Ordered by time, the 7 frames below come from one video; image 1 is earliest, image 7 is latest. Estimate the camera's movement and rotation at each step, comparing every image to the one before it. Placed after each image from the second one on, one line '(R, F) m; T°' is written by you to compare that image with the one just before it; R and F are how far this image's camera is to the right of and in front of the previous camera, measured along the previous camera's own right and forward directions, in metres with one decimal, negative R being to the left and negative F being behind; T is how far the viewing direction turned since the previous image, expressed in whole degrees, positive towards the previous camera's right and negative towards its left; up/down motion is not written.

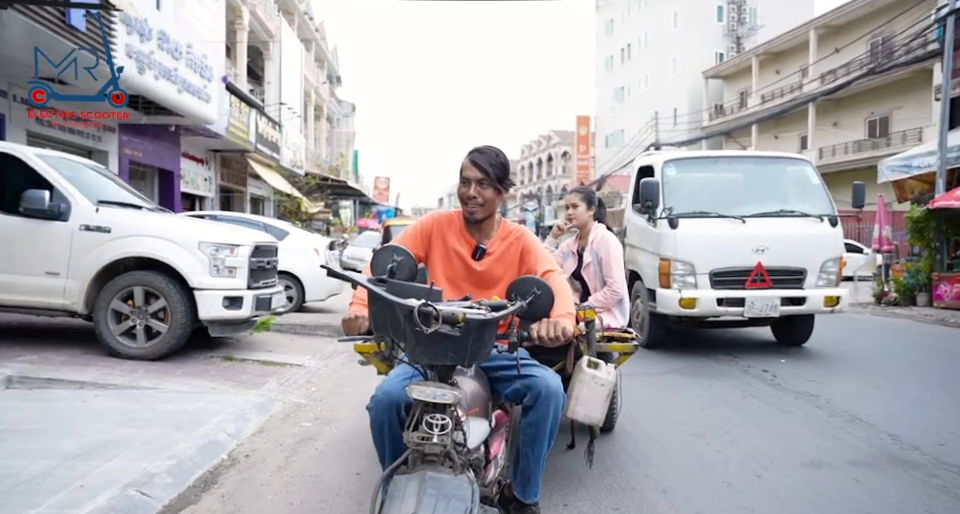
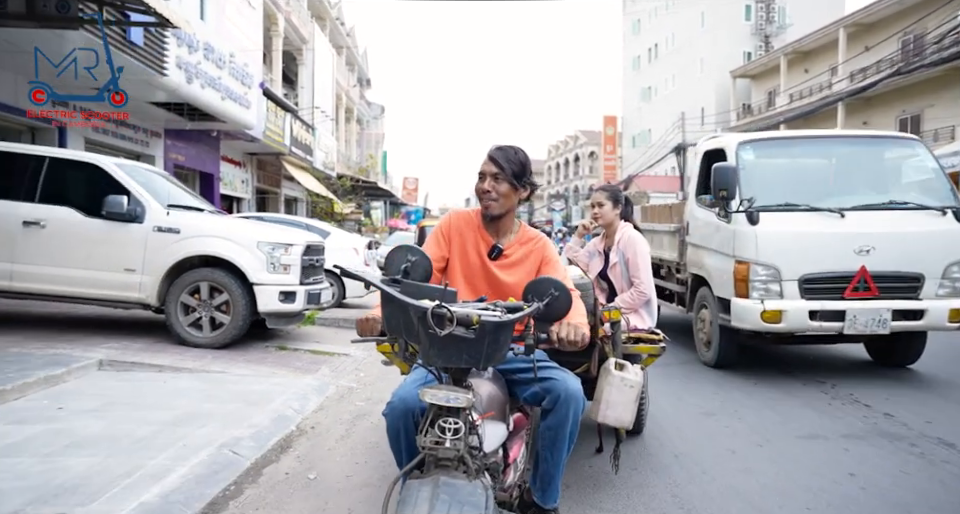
(-0.1, -0.6) m; -2°
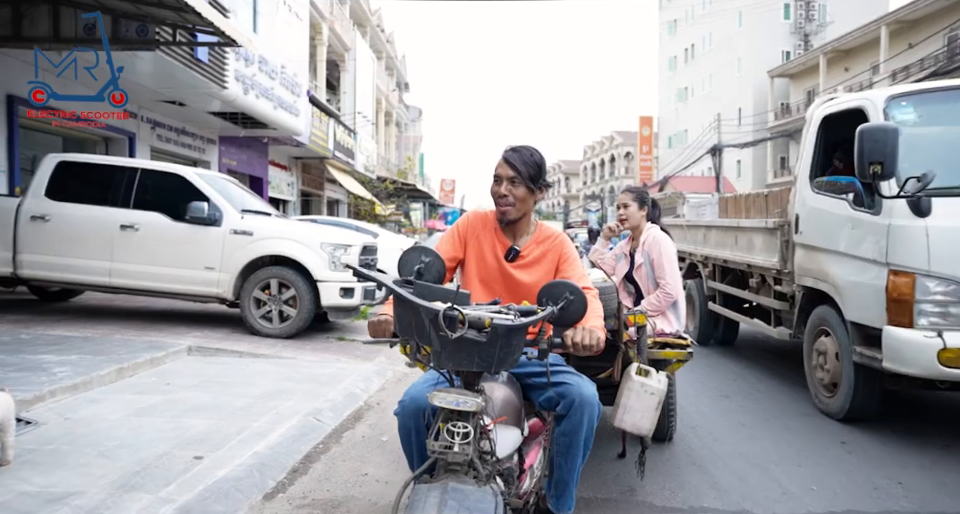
(-0.1, -0.7) m; -3°
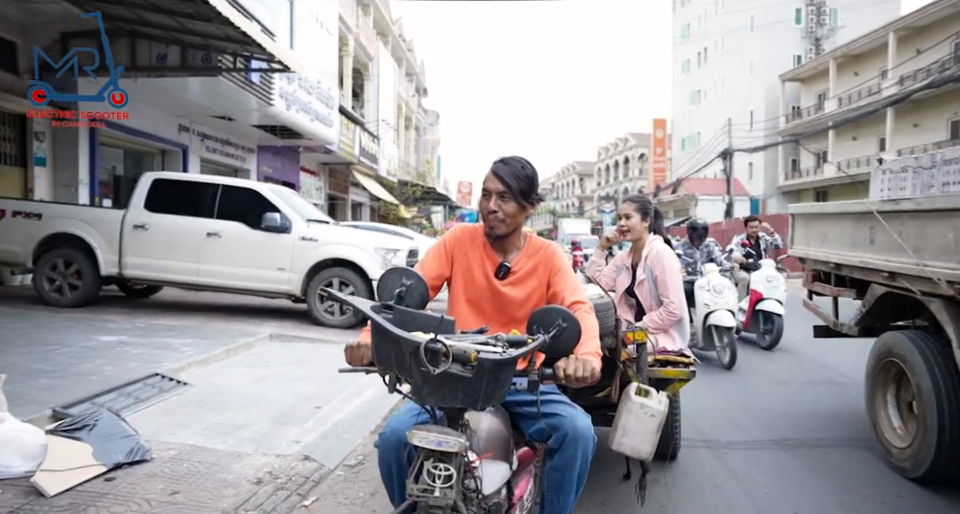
(-0.2, -1.3) m; -1°
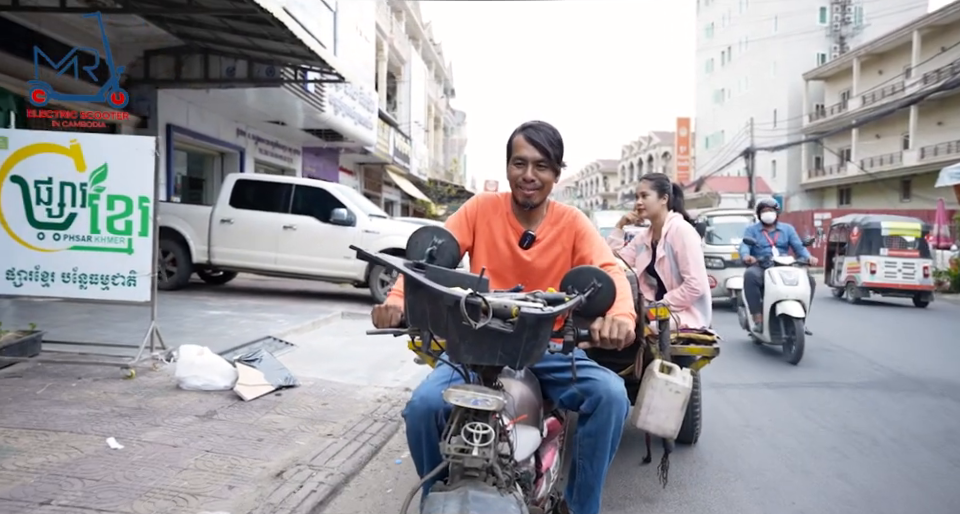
(-0.3, -1.2) m; -2°
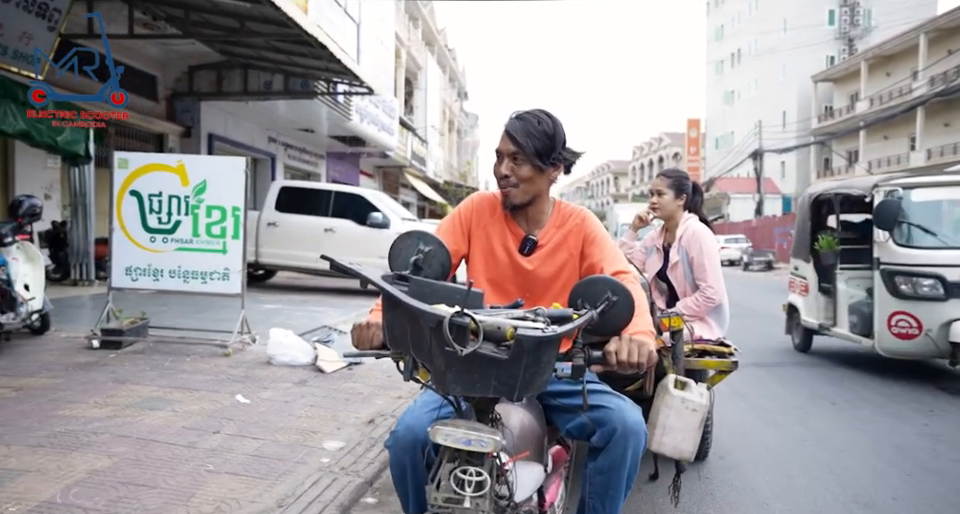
(-0.2, -1.0) m; -1°
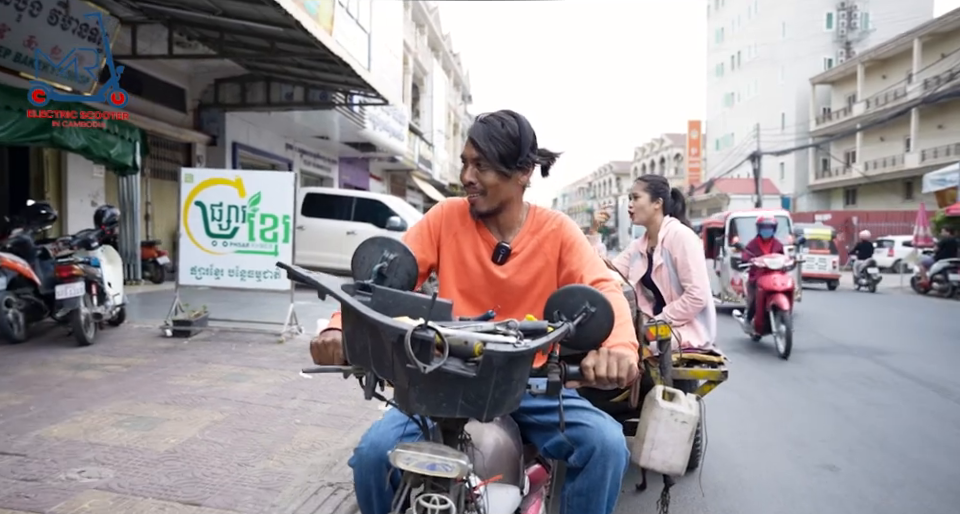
(-0.1, -0.9) m; 0°
